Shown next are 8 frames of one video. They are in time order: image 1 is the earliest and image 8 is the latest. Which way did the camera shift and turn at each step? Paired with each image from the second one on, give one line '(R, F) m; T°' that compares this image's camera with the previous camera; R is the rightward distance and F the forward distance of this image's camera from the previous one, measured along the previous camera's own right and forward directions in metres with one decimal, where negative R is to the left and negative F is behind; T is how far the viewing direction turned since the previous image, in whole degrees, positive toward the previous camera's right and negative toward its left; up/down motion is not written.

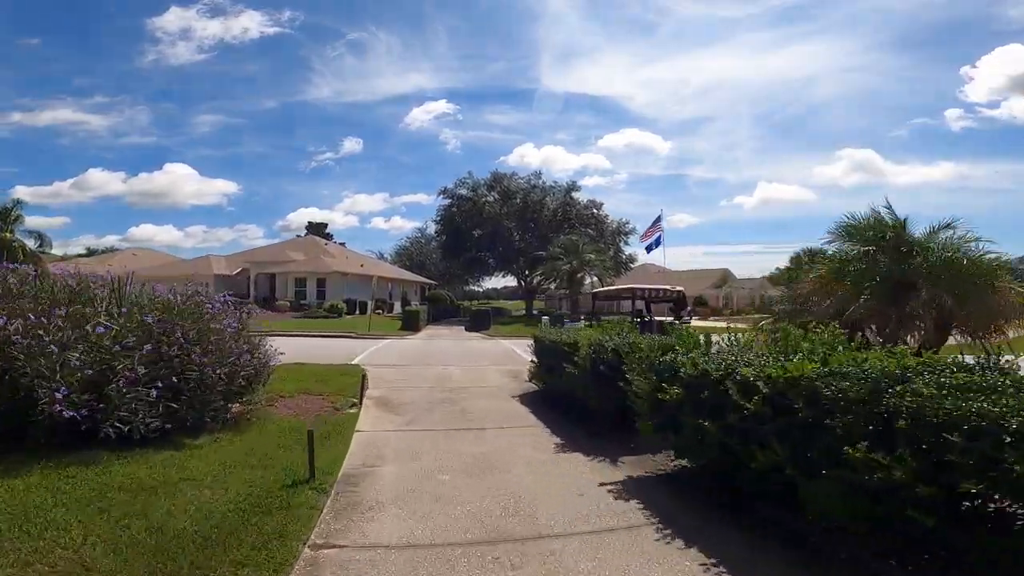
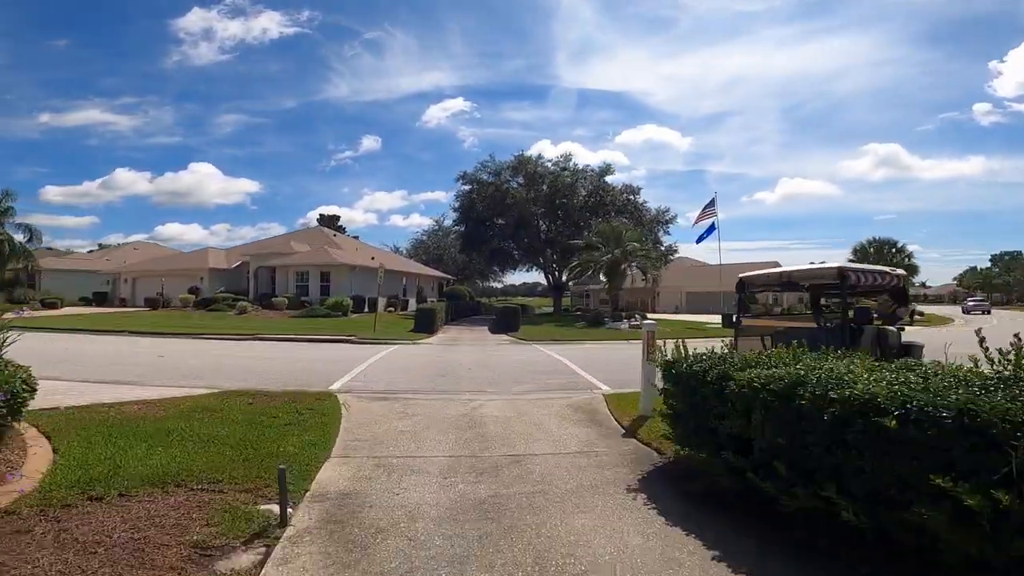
(-0.7, +6.1) m; -1°
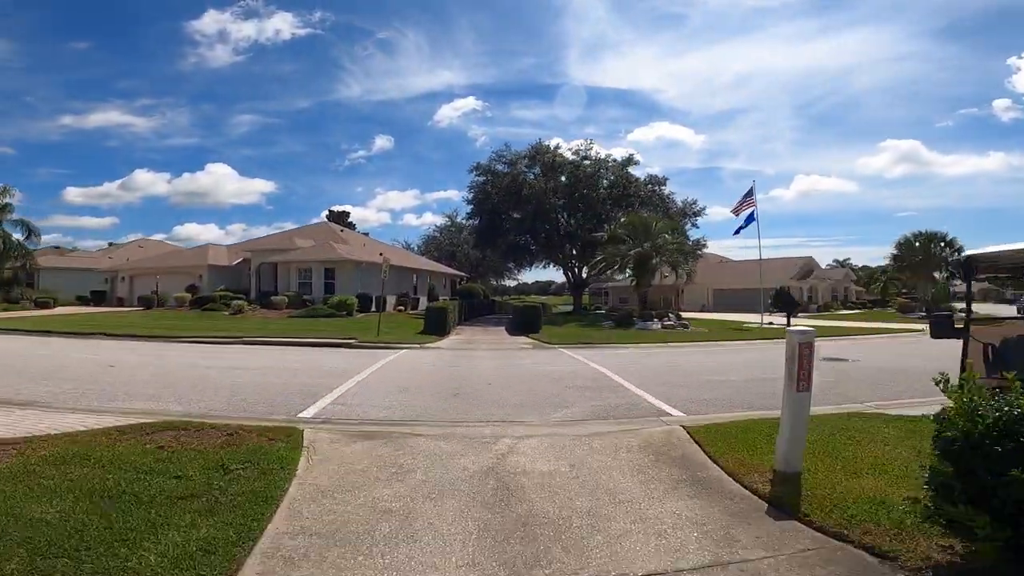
(-0.3, +3.2) m; -1°
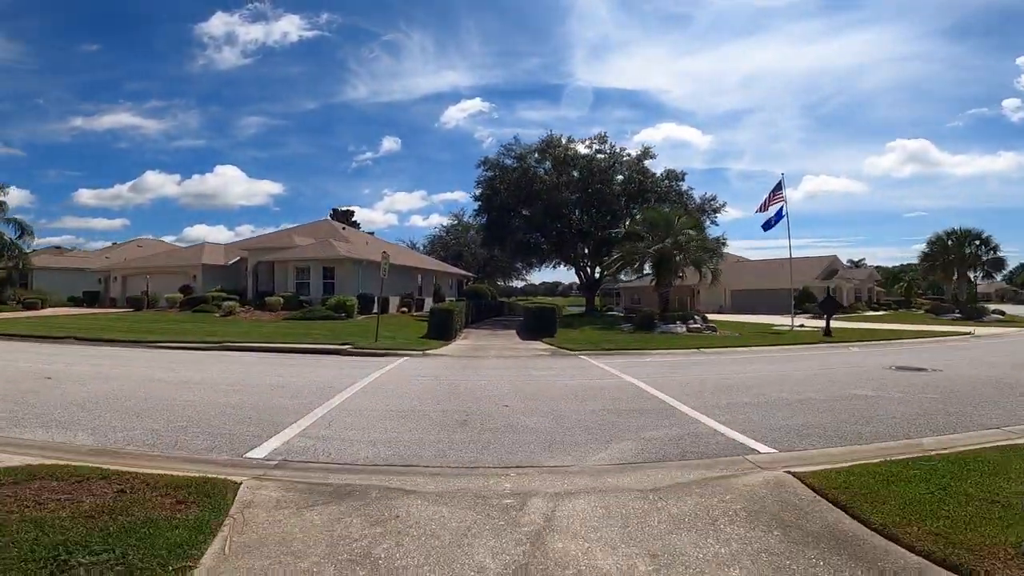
(-0.2, +2.3) m; -1°
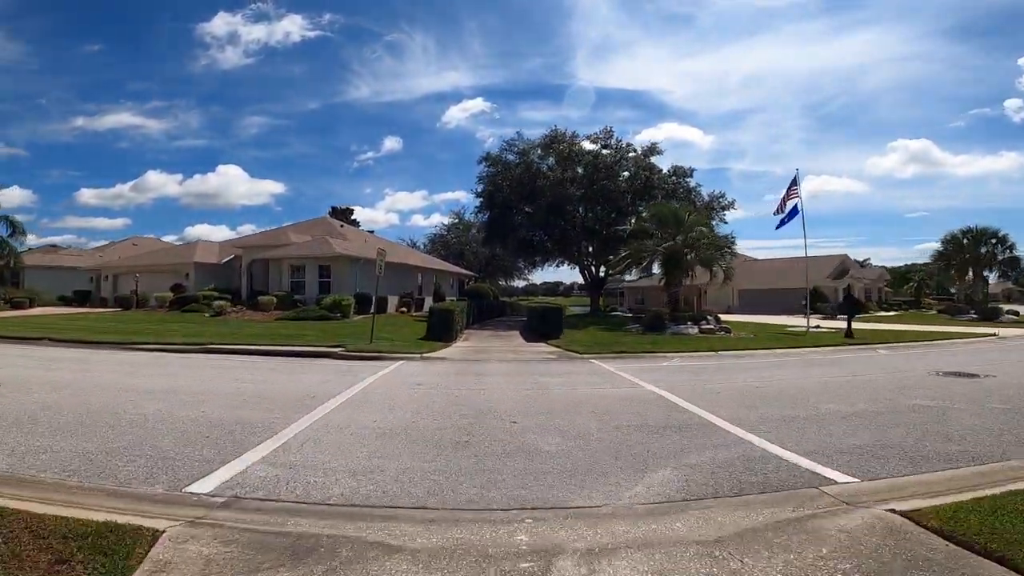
(-0.1, +1.3) m; 0°
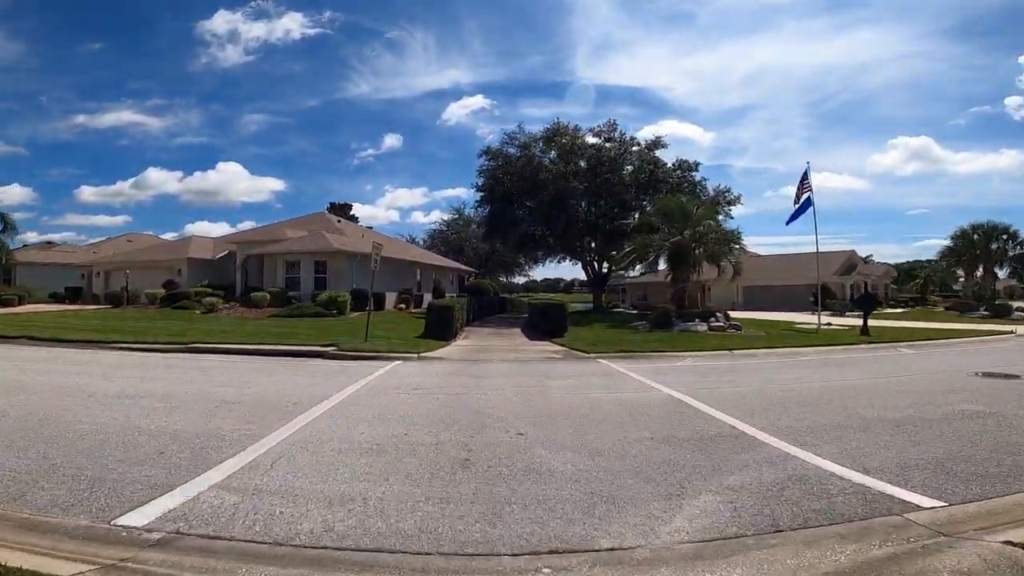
(-0.1, +1.0) m; 0°
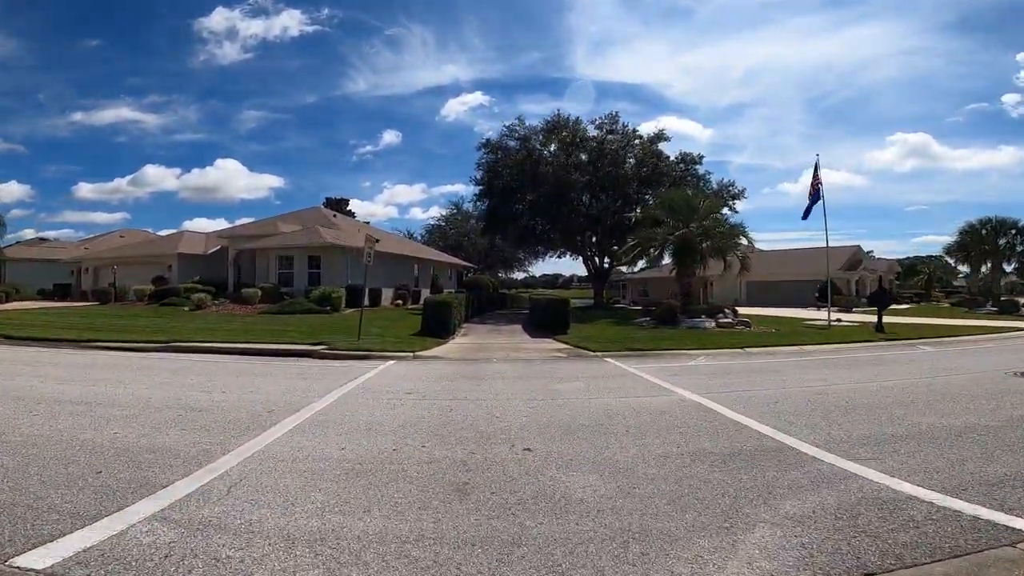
(-0.1, +1.0) m; 0°
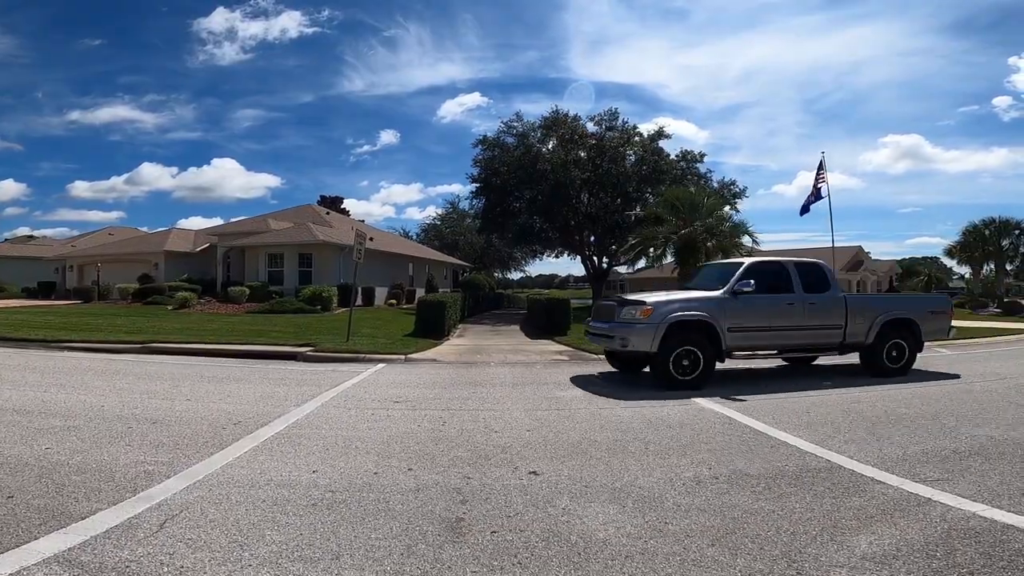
(-0.1, +0.9) m; 0°
